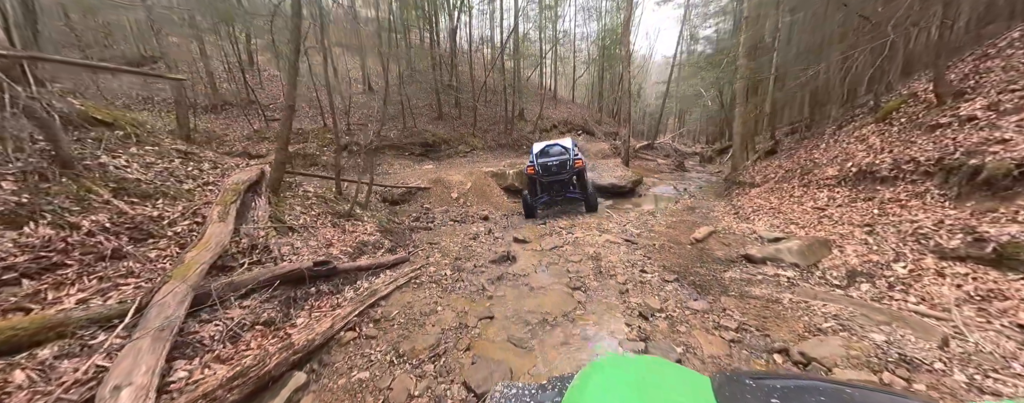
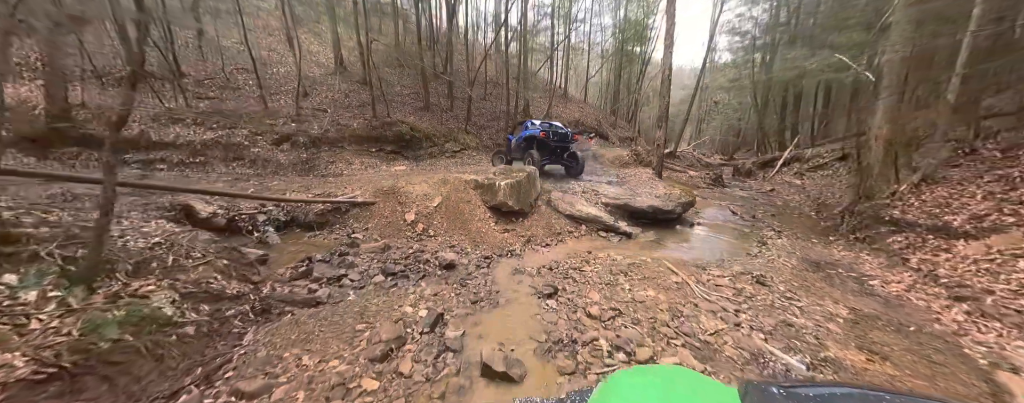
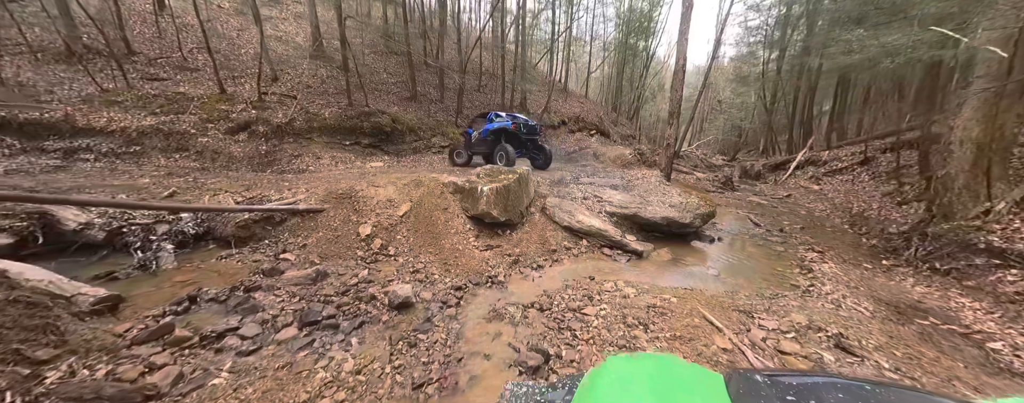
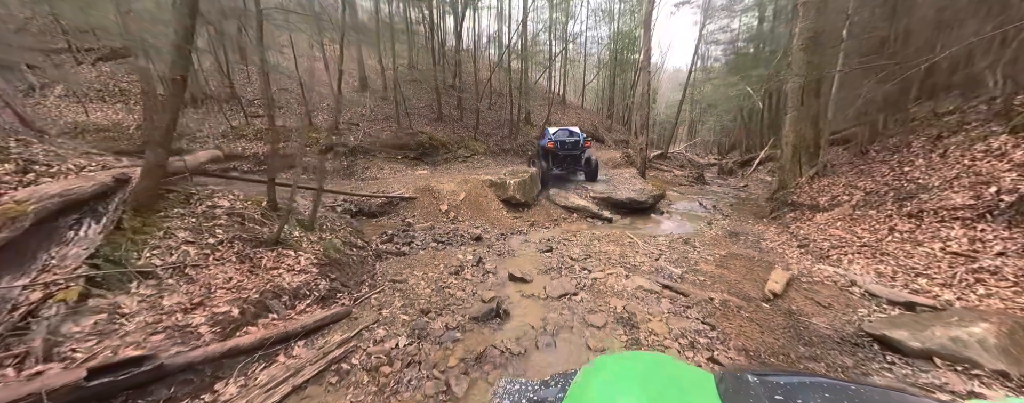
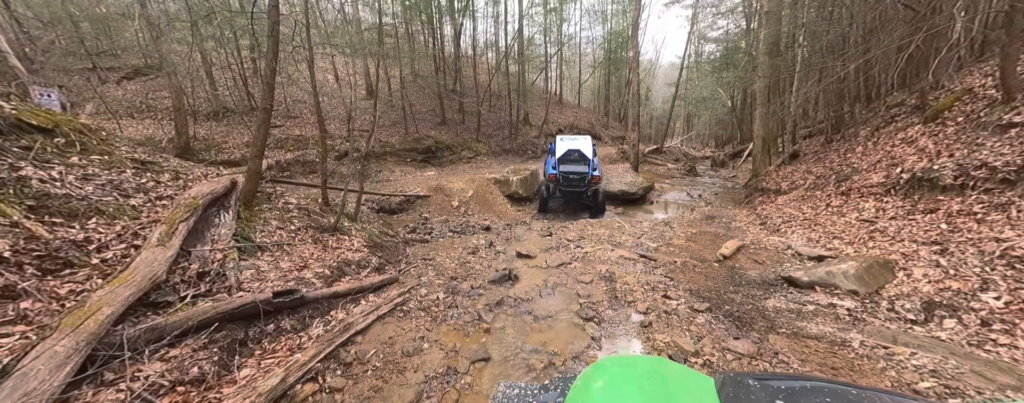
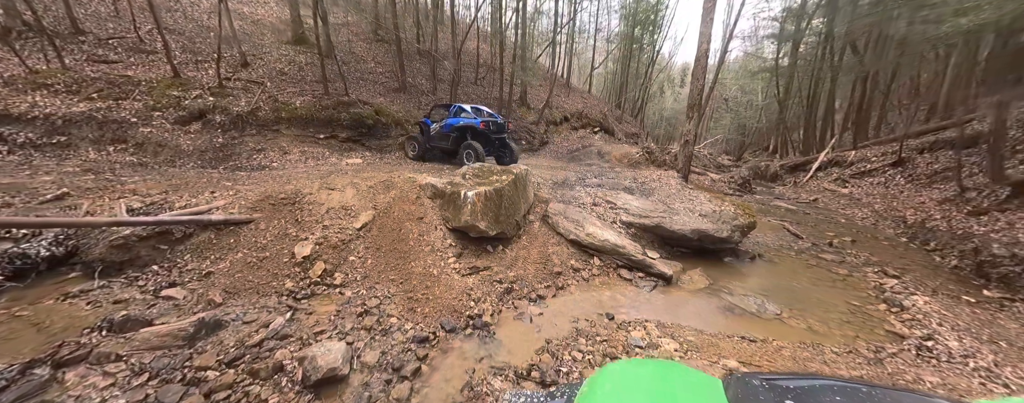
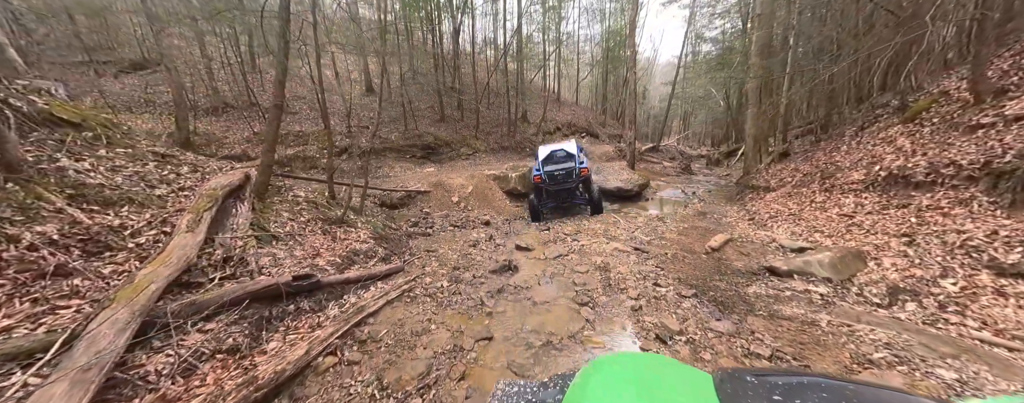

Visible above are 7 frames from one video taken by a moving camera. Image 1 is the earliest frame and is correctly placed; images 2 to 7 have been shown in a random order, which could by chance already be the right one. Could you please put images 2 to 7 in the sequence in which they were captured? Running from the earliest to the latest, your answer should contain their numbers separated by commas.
7, 5, 4, 2, 3, 6
